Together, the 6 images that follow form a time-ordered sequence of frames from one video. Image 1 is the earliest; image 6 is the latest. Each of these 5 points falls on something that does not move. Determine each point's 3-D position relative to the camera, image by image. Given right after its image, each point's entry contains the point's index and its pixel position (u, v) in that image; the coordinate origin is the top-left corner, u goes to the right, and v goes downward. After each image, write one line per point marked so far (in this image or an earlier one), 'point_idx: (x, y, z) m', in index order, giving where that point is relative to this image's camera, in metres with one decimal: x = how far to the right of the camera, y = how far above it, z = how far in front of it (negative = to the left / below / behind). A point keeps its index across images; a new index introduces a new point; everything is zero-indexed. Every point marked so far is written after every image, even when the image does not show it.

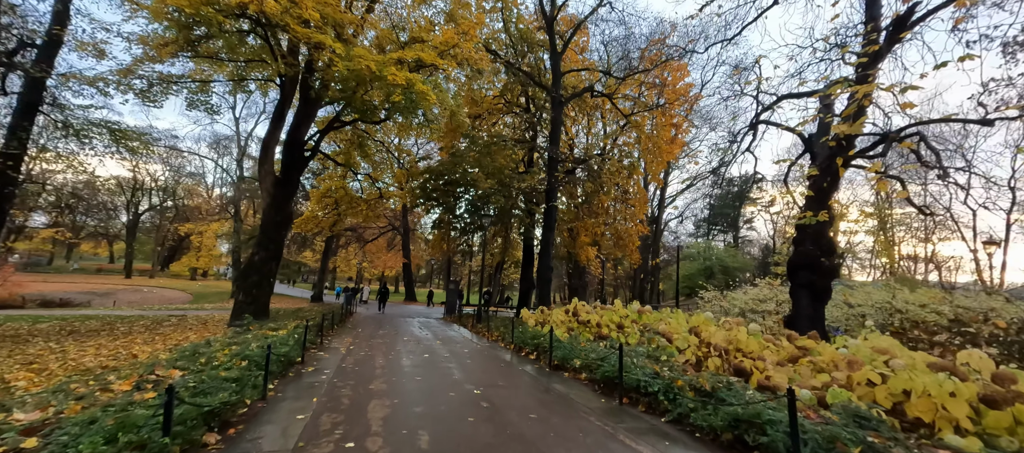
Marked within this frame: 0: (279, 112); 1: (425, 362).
0: (-7.1, +3.5, +13.6) m
1: (-1.4, -2.2, +7.2) m
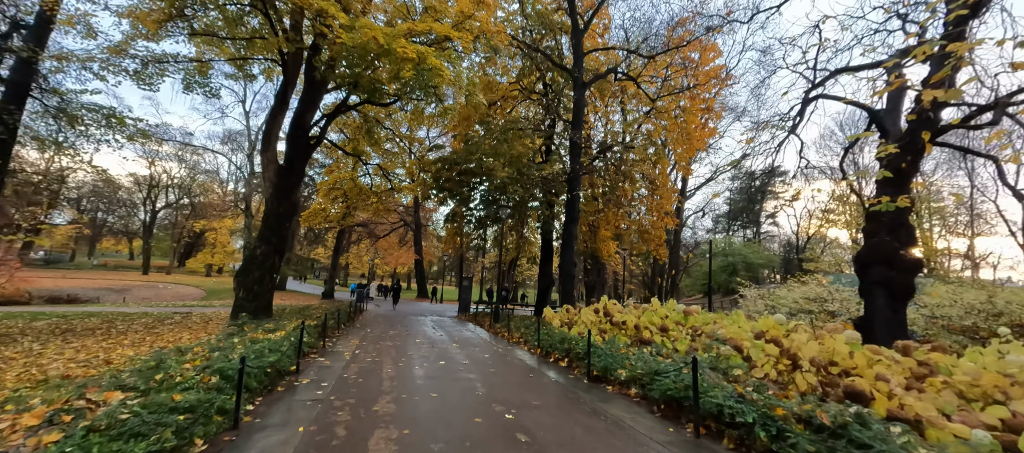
0: (-6.5, +3.7, +12.7) m
1: (-1.0, -2.0, +6.2) m
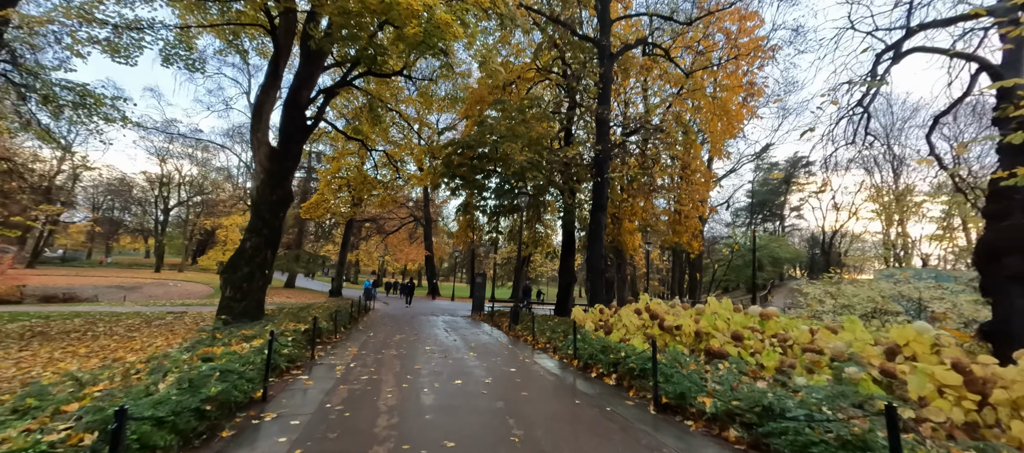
0: (-6.0, +4.0, +11.3) m
1: (-0.6, -1.8, +4.7) m
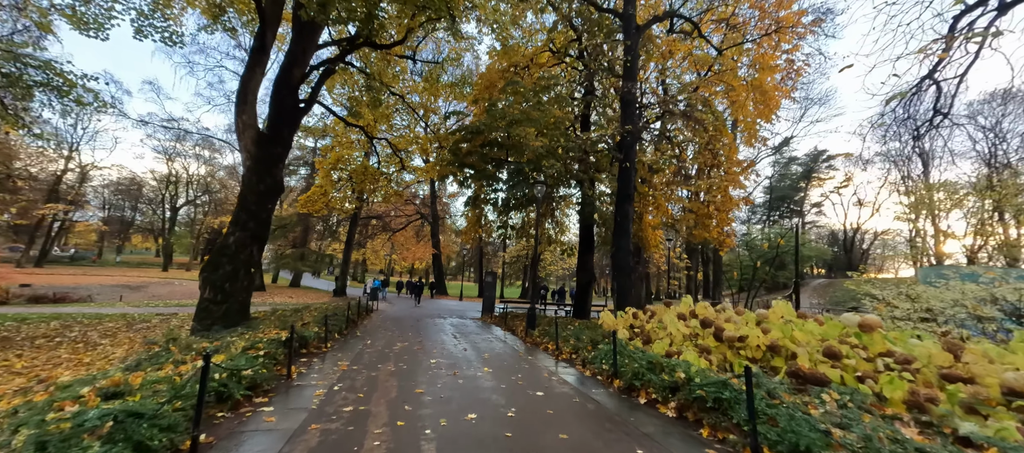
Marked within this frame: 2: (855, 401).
0: (-5.7, +4.1, +10.1) m
1: (-0.3, -1.6, +3.5) m
2: (+2.8, -1.4, +3.6) m
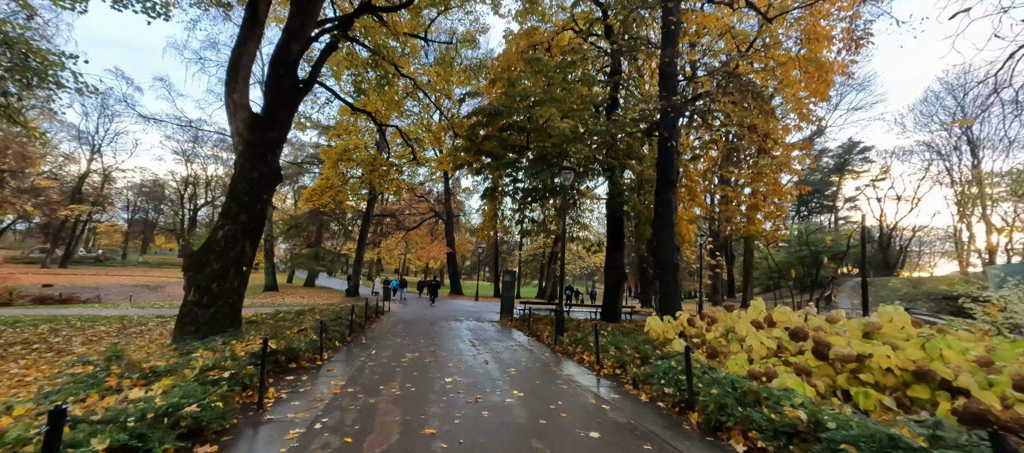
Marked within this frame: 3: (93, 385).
0: (-5.2, +4.3, +9.0) m
1: (0.0, -1.5, +2.2) m
2: (+3.1, -1.2, +2.3) m
3: (-3.4, -1.2, +3.6) m
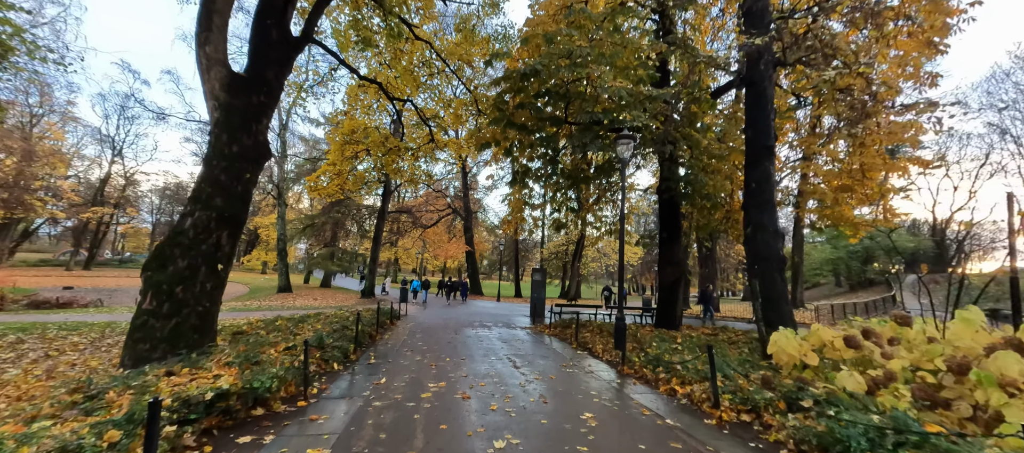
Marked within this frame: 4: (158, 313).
0: (-4.5, +4.5, +7.1) m
1: (+0.5, -1.2, +0.1) m
2: (+3.6, -1.0, +0.1) m
3: (-2.8, -1.0, +1.7) m
4: (-4.8, -1.2, +6.2) m
